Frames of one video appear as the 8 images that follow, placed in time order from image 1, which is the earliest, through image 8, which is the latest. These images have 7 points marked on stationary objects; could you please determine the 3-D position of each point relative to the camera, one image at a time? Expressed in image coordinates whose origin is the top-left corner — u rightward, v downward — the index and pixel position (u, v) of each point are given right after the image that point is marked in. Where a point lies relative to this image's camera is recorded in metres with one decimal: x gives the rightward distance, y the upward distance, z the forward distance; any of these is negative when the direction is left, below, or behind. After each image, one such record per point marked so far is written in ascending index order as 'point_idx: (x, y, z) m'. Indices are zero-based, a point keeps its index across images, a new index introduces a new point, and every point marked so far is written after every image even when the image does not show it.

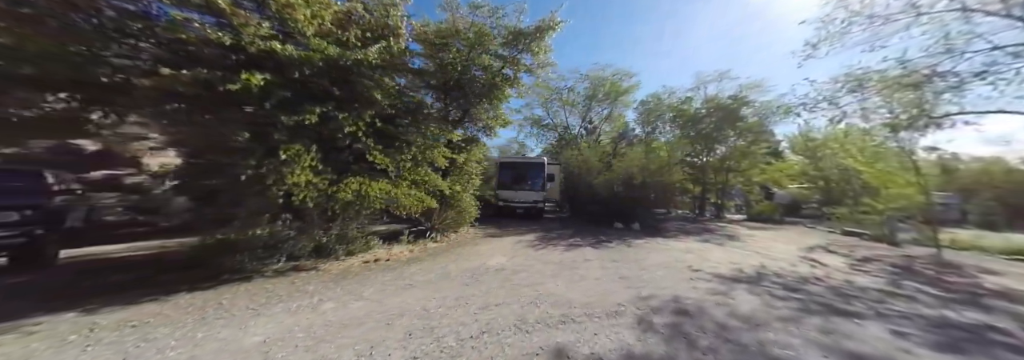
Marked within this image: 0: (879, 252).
0: (+12.5, -2.6, +8.7) m
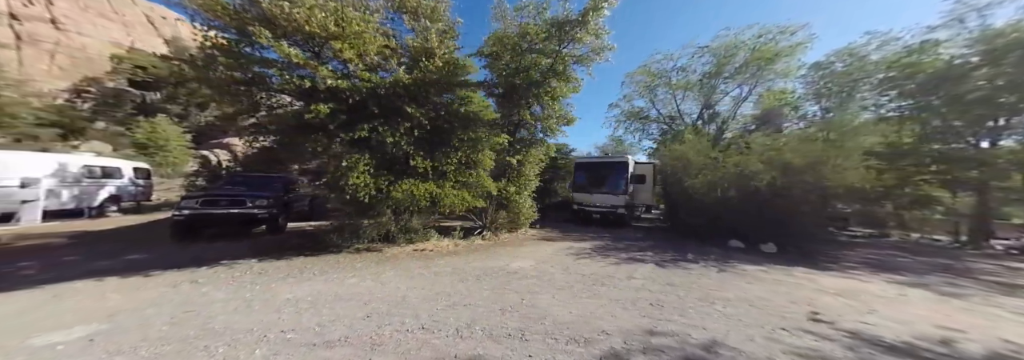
0: (+13.1, -2.6, +2.6) m
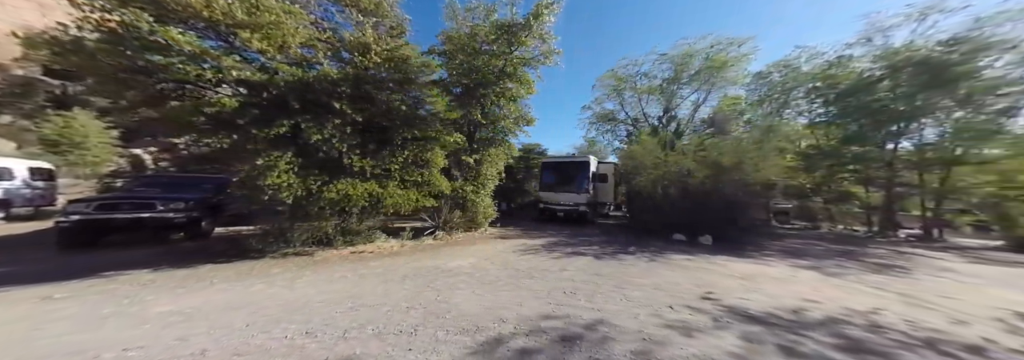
0: (+12.0, -2.4, +3.8) m
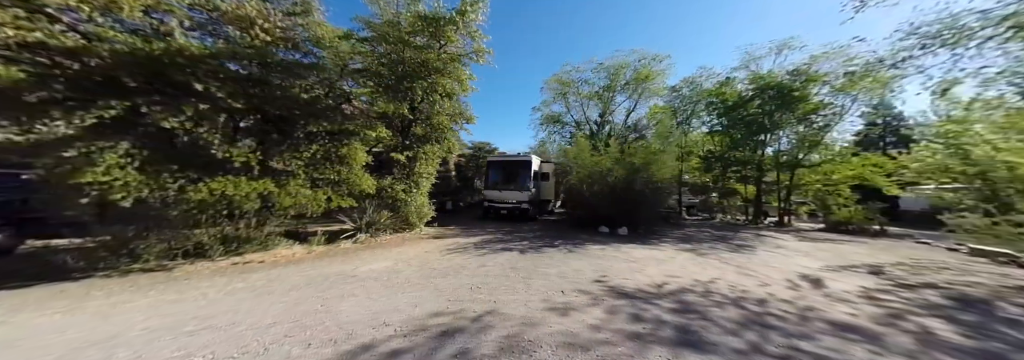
0: (+10.4, -2.3, +6.2) m
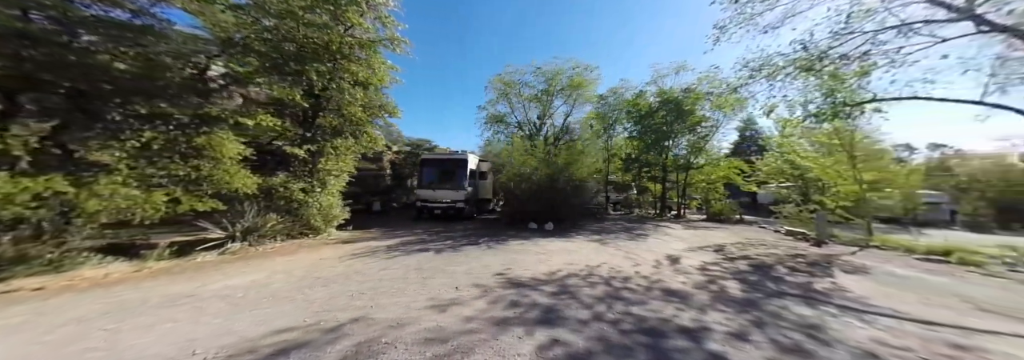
0: (+8.2, -2.3, +8.3) m
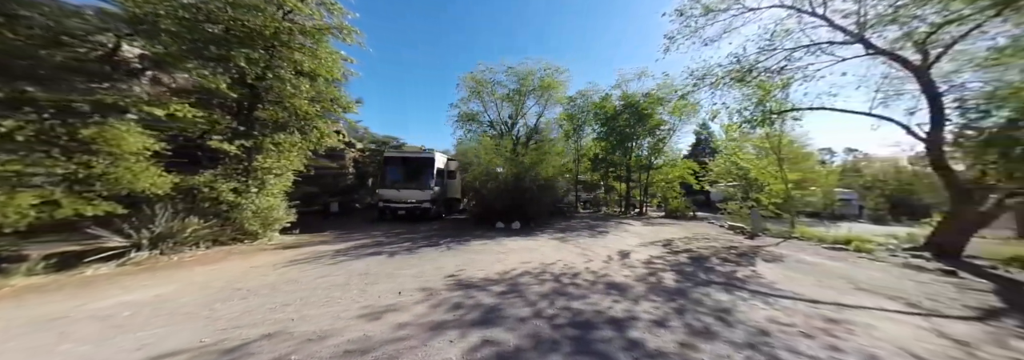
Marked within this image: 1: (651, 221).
0: (+6.8, -2.3, +9.1) m
1: (+9.3, -2.7, +17.6) m
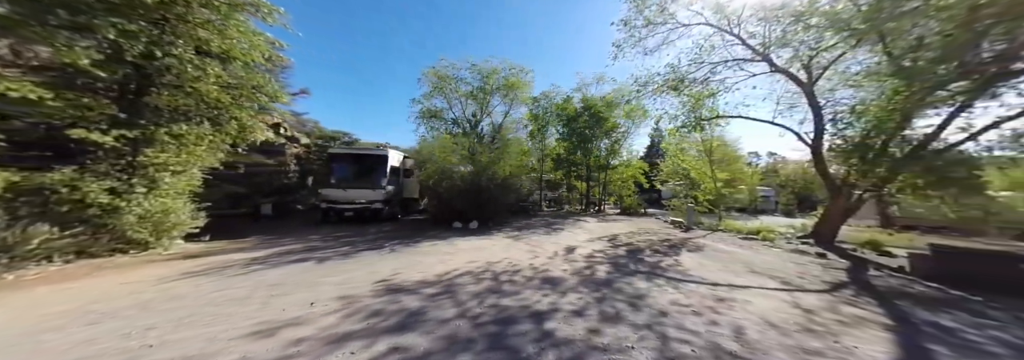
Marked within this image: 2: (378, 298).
0: (+5.0, -2.2, +9.9) m
1: (+6.2, -2.6, +18.7) m
2: (-1.8, -1.6, +3.6) m
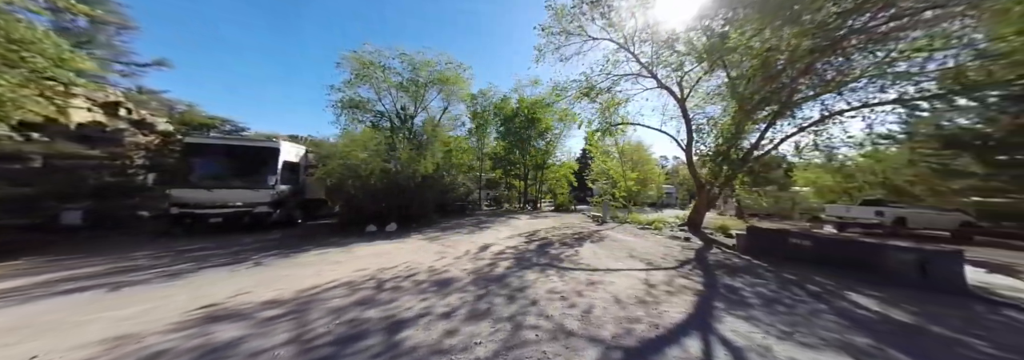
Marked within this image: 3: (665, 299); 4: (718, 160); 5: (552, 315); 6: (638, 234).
0: (+1.6, -2.1, +10.5) m
1: (+0.5, -2.5, +19.3) m
2: (-3.4, -1.6, +2.7) m
3: (+1.8, -1.4, +3.2) m
4: (+6.9, +0.7, +9.1) m
5: (+0.4, -1.5, +2.9) m
6: (+4.8, -2.2, +10.8) m
